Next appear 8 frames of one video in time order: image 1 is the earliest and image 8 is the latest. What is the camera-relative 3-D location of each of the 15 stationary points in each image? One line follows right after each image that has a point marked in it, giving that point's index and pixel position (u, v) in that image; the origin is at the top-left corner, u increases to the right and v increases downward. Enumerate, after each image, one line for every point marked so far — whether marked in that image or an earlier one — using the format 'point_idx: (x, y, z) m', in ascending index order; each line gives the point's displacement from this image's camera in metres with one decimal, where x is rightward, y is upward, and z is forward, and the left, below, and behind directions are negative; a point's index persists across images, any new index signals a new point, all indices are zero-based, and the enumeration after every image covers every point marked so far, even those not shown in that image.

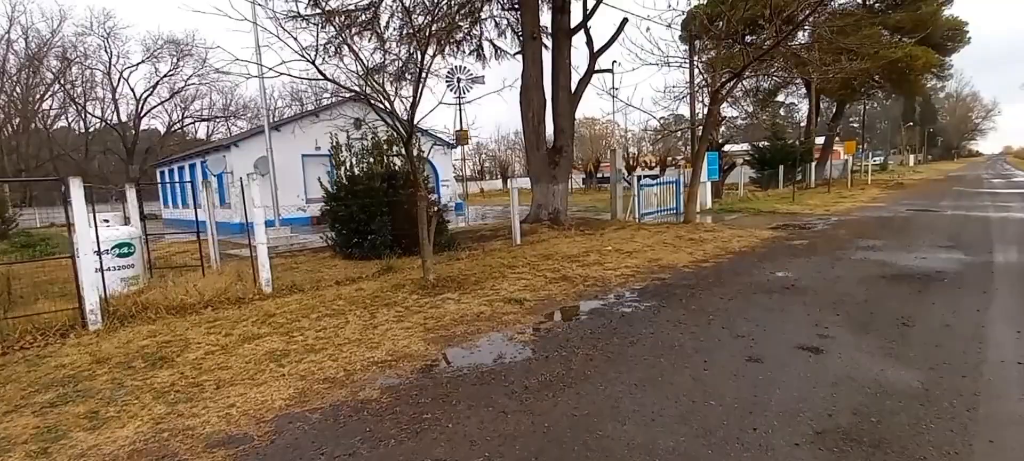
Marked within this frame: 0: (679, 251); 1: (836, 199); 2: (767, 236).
0: (+2.9, -0.4, +8.4) m
1: (+13.1, +1.3, +19.6) m
2: (+5.1, -0.1, +9.8) m
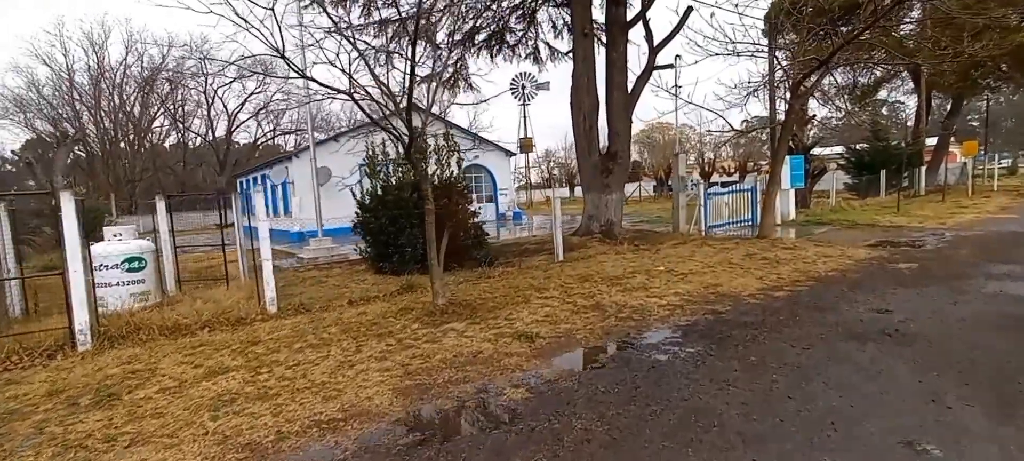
0: (+3.3, -0.6, +7.0) m
1: (+15.1, +0.8, +16.6) m
2: (+5.8, -0.4, +8.1) m
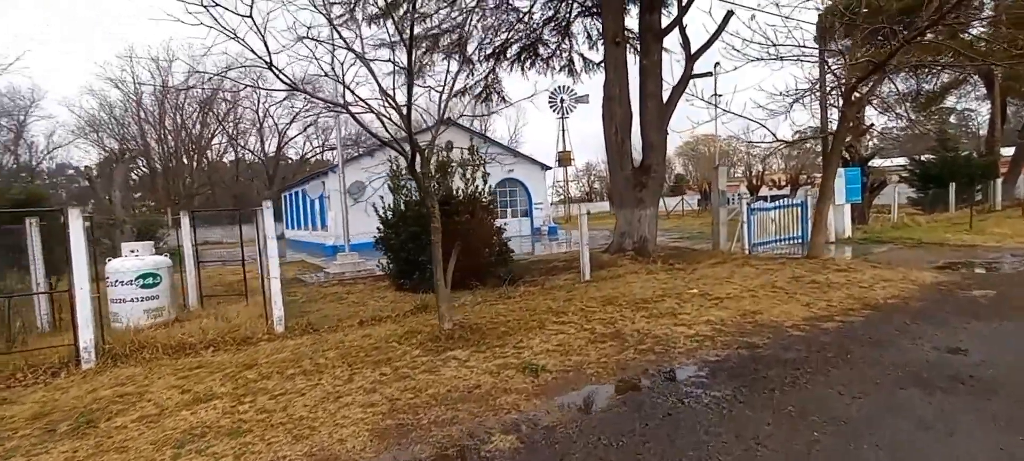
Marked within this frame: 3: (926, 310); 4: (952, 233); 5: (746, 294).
0: (+3.5, -0.9, +6.3) m
1: (+16.1, +0.2, +14.9) m
2: (+6.1, -0.8, +7.2) m
3: (+4.8, -0.9, +5.7) m
4: (+12.5, -0.1, +13.8) m
5: (+3.2, -0.9, +6.7) m
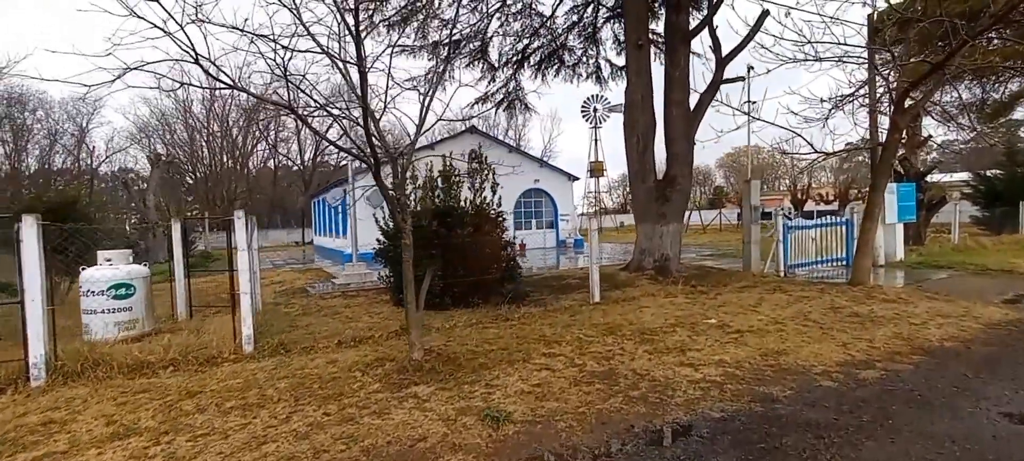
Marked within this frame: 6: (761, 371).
0: (+3.4, -1.2, +5.4) m
1: (+16.6, -0.6, +13.0) m
2: (+6.0, -1.1, +6.1) m
3: (+4.6, -1.2, +4.7) m
4: (+12.9, -0.7, +12.3) m
5: (+3.1, -1.2, +5.9) m
6: (+2.3, -1.3, +4.4) m
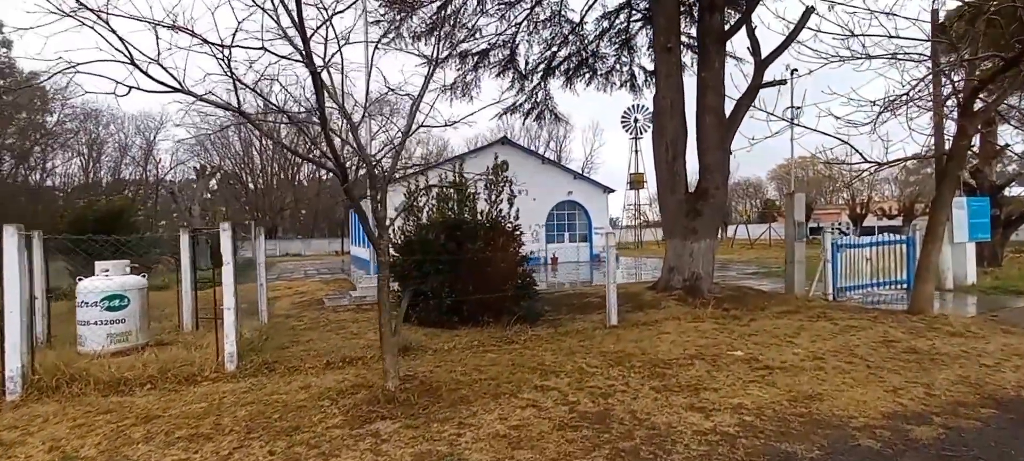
0: (+3.3, -1.4, +4.5) m
1: (+17.1, -1.1, +11.0) m
2: (+5.9, -1.4, +5.0) m
3: (+4.4, -1.4, +3.7) m
4: (+13.3, -1.2, +10.6) m
5: (+3.0, -1.4, +5.1) m
6: (+2.1, -1.4, +3.7) m
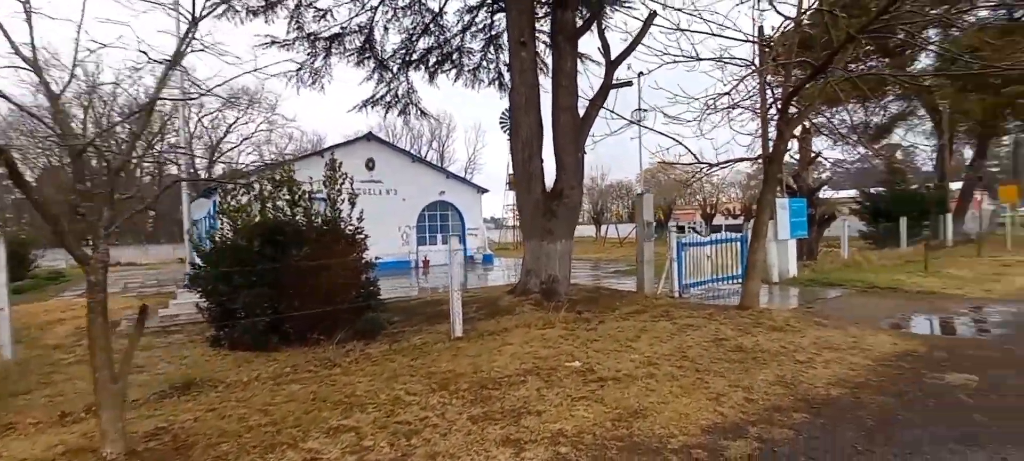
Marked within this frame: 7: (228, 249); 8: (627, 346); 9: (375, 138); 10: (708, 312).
0: (+1.6, -1.4, +4.4) m
1: (+13.6, -1.0, +13.8) m
2: (+4.1, -1.3, +5.4) m
3: (+2.9, -1.4, +3.8) m
4: (+10.0, -1.1, +12.5) m
5: (+1.3, -1.4, +4.8) m
6: (+0.6, -1.5, +3.3) m
7: (-4.1, -0.2, +7.1) m
8: (+1.4, -1.4, +5.8) m
9: (-5.5, +3.7, +19.7) m
10: (+3.1, -1.3, +7.7) m
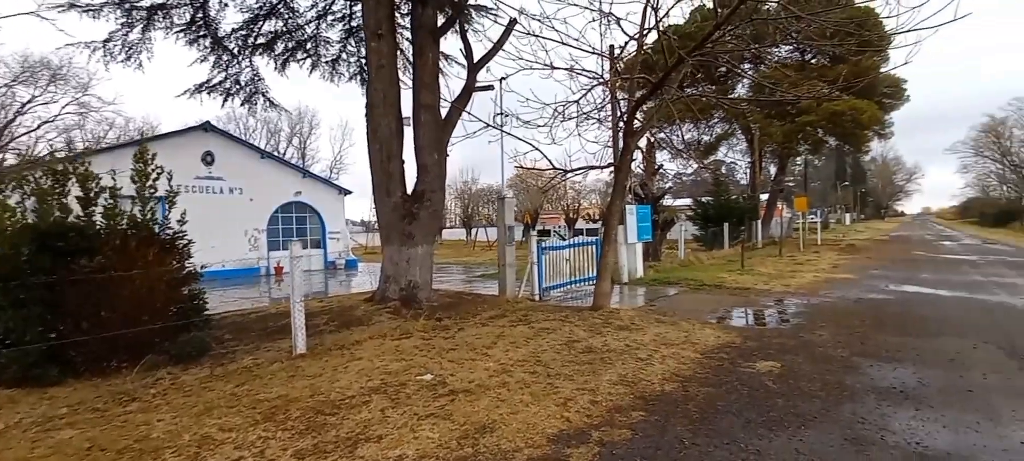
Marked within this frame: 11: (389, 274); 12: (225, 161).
0: (+0.3, -1.4, +4.4) m
1: (+9.5, -1.1, +16.5) m
2: (+2.4, -1.4, +6.0) m
3: (+1.6, -1.5, +4.1) m
4: (+6.3, -1.2, +14.4) m
5: (-0.2, -1.4, +4.7) m
6: (-0.4, -1.5, +3.0) m
7: (-5.9, -0.2, +5.5) m
8: (-0.3, -1.4, +5.7) m
9: (-10.5, +3.6, +17.4) m
10: (+0.9, -1.4, +7.9) m
11: (-2.2, -0.8, +8.9) m
12: (-10.4, +2.5, +17.7) m
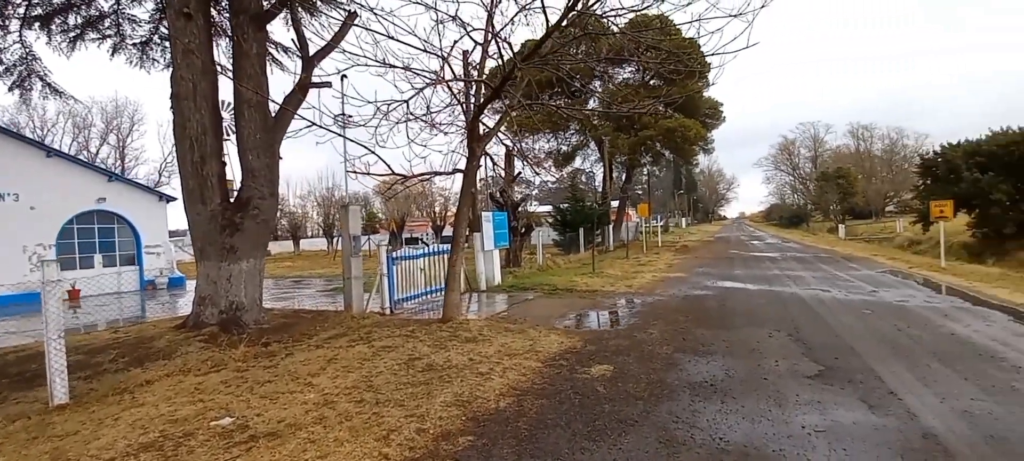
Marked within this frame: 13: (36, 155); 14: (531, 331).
0: (-1.2, -1.5, +3.9) m
1: (+4.6, -1.3, +18.0) m
2: (+0.5, -1.5, +6.0) m
3: (+0.2, -1.5, +4.0) m
4: (+2.1, -1.4, +15.1) m
5: (-1.7, -1.5, +4.1) m
6: (-1.5, -1.6, +2.4) m
7: (-7.5, -0.4, +3.4) m
8: (-2.1, -1.5, +5.0) m
9: (-15.0, +3.1, +13.7) m
10: (-1.5, -1.5, +7.5) m
11: (-4.8, -1.0, +7.6) m
12: (-15.0, +2.0, +14.0) m
13: (-14.5, +2.3, +14.9) m
14: (+0.3, -1.5, +7.4) m
